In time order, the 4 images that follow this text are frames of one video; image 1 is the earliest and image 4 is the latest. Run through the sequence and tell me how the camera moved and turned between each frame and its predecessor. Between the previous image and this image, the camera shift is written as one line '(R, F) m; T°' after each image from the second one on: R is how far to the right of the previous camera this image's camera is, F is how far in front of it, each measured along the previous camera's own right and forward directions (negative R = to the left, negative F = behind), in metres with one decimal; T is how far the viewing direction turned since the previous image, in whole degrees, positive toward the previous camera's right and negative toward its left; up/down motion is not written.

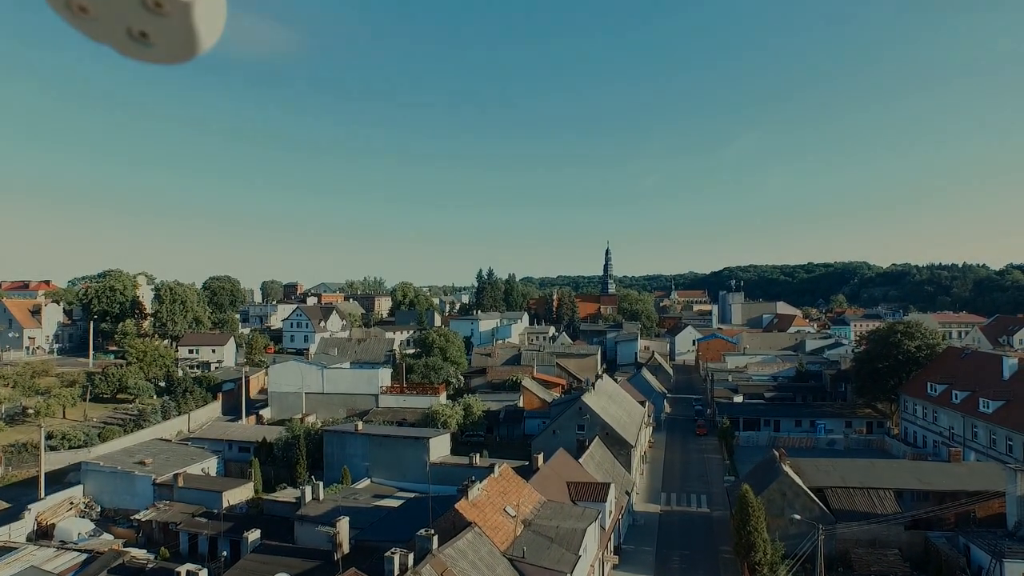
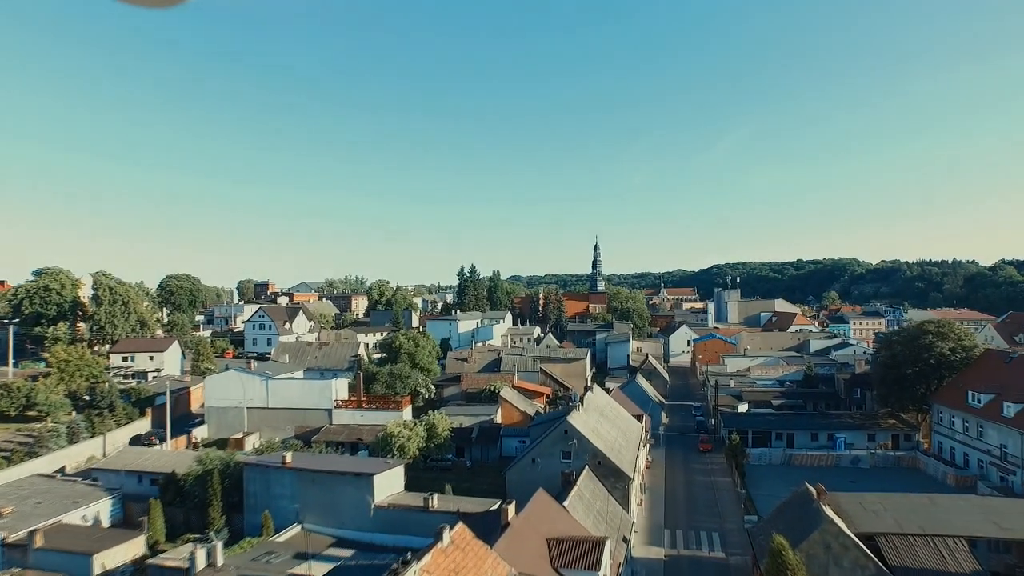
(+0.5, +4.0) m; +1°
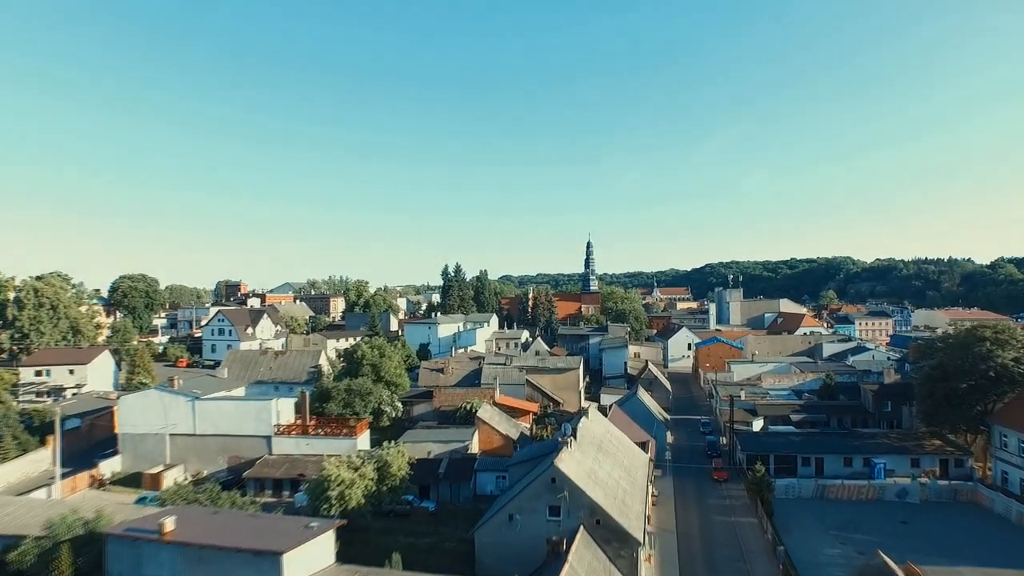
(+0.4, +4.3) m; +1°
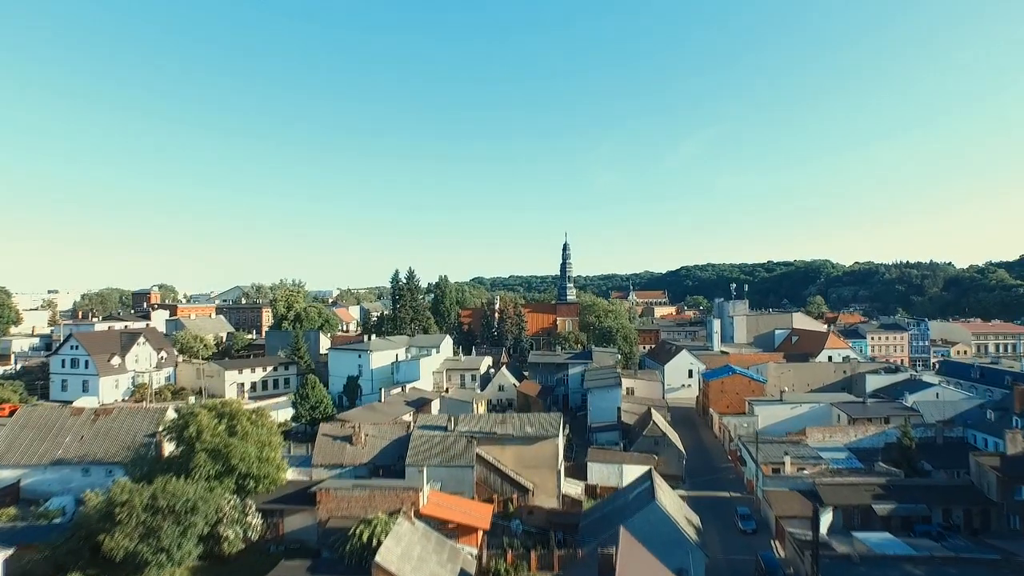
(+0.8, +10.4) m; +2°
